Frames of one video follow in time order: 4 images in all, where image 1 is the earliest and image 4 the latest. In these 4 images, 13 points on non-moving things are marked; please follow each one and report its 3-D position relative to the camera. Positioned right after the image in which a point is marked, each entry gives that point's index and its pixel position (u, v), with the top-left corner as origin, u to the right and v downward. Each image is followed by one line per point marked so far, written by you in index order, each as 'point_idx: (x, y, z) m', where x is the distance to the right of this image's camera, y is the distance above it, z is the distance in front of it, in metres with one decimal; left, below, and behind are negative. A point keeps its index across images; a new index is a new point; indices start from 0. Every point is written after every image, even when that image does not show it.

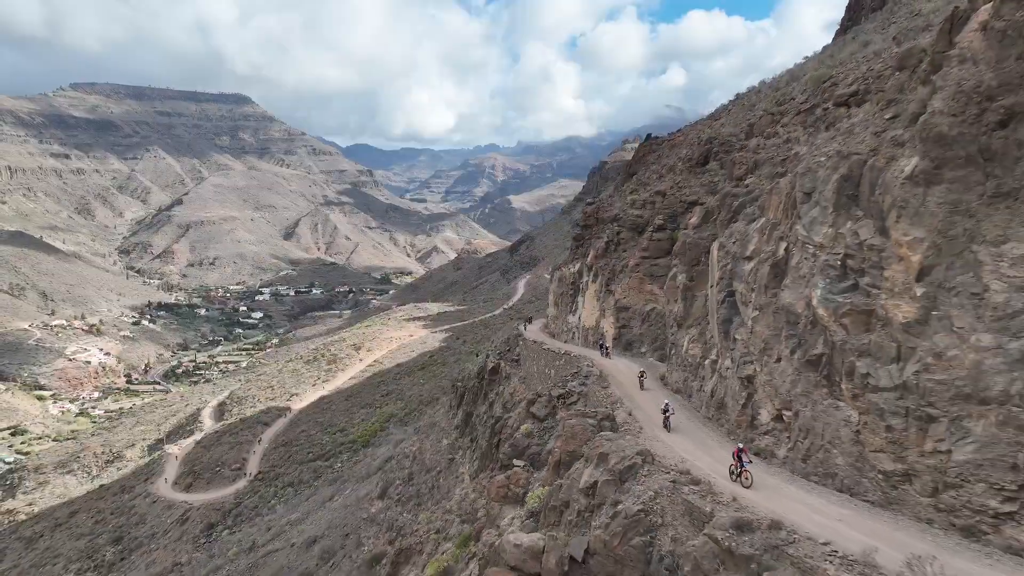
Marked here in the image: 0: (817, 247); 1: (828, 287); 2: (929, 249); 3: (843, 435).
0: (+3.1, +0.4, +7.2) m
1: (+3.0, 0.0, +6.9) m
2: (+3.4, +0.3, +5.8) m
3: (+2.9, -1.3, +6.3) m
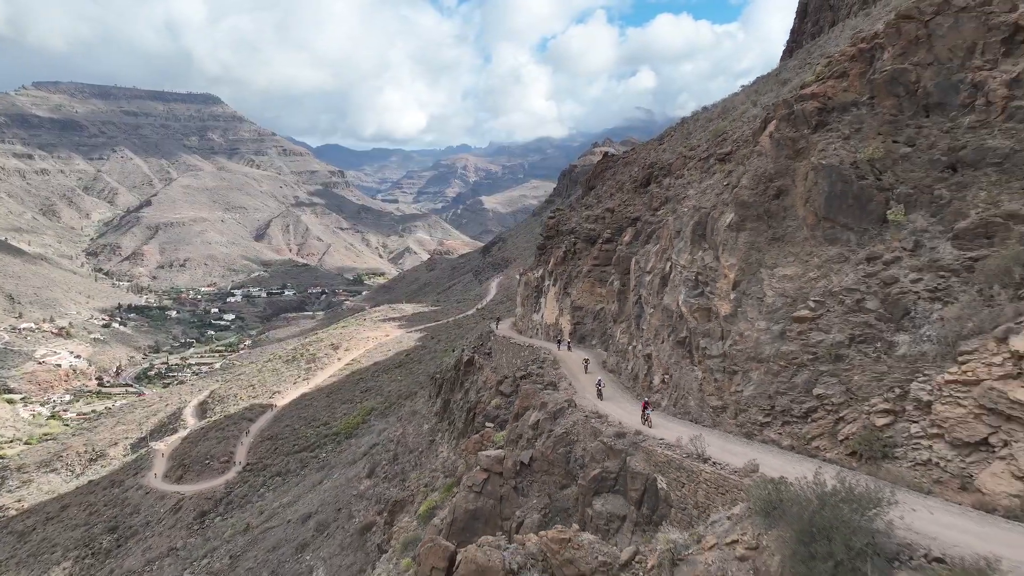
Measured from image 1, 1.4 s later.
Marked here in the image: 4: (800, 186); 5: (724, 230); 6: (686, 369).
0: (+2.7, +0.3, +10.9) m
1: (+2.6, -0.1, +10.6) m
2: (+3.0, +0.2, +9.5) m
3: (+2.5, -1.4, +10.0) m
4: (+3.7, +1.3, +9.2) m
5: (+3.0, +0.8, +10.0) m
6: (+2.6, -1.2, +10.3) m
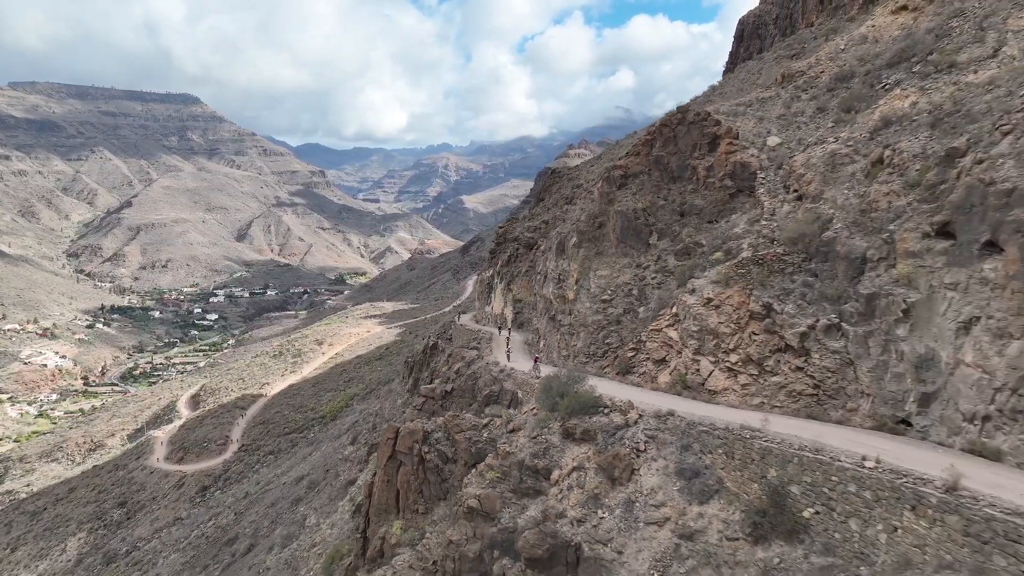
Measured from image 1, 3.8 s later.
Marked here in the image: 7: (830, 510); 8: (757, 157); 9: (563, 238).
0: (+1.1, +0.4, +16.9) m
1: (+1.0, 0.0, +16.6) m
2: (+1.4, +0.4, +15.5) m
3: (+0.9, -1.3, +15.9) m
4: (+2.1, +1.4, +15.2) m
5: (+1.4, +0.9, +16.0) m
6: (+1.0, -1.1, +16.3) m
7: (+3.0, -2.0, +6.5) m
8: (+4.5, +2.4, +12.9) m
9: (+1.2, +1.2, +17.3) m
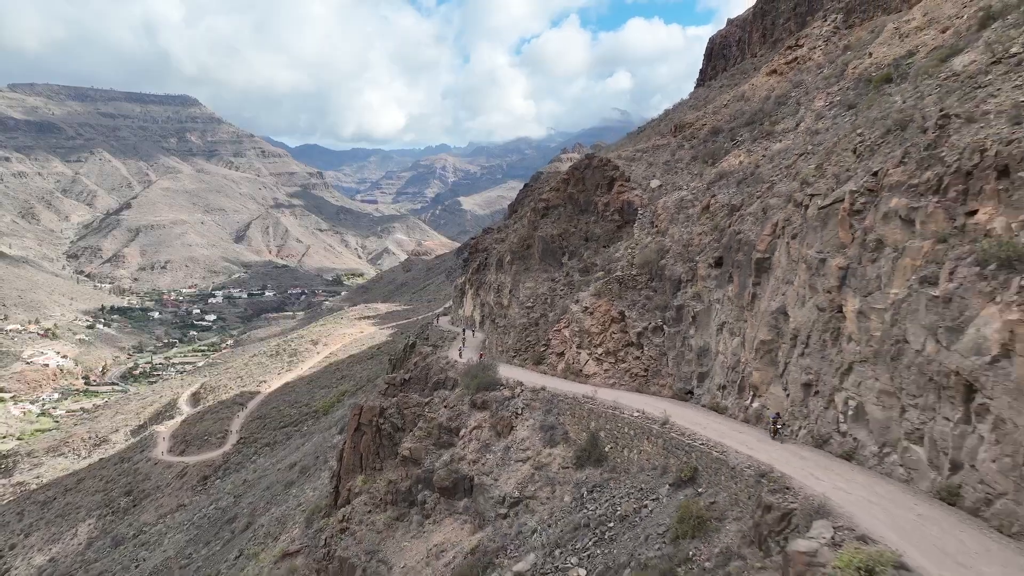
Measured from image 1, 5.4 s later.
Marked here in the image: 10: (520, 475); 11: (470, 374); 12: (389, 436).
0: (-0.4, +0.2, +20.6) m
1: (-0.4, -0.2, +20.4) m
2: (0.0, +0.1, +19.3) m
3: (-0.5, -1.6, +19.7) m
4: (+0.6, +1.2, +19.0) m
5: (0.0, +0.7, +19.8) m
6: (-0.5, -1.3, +20.1) m
7: (+1.5, -2.3, +10.3) m
8: (+3.0, +2.2, +16.7) m
9: (-0.2, +1.0, +21.1) m
10: (+0.1, -3.0, +11.3) m
11: (-0.9, -1.8, +15.0) m
12: (-2.7, -3.3, +15.6) m
